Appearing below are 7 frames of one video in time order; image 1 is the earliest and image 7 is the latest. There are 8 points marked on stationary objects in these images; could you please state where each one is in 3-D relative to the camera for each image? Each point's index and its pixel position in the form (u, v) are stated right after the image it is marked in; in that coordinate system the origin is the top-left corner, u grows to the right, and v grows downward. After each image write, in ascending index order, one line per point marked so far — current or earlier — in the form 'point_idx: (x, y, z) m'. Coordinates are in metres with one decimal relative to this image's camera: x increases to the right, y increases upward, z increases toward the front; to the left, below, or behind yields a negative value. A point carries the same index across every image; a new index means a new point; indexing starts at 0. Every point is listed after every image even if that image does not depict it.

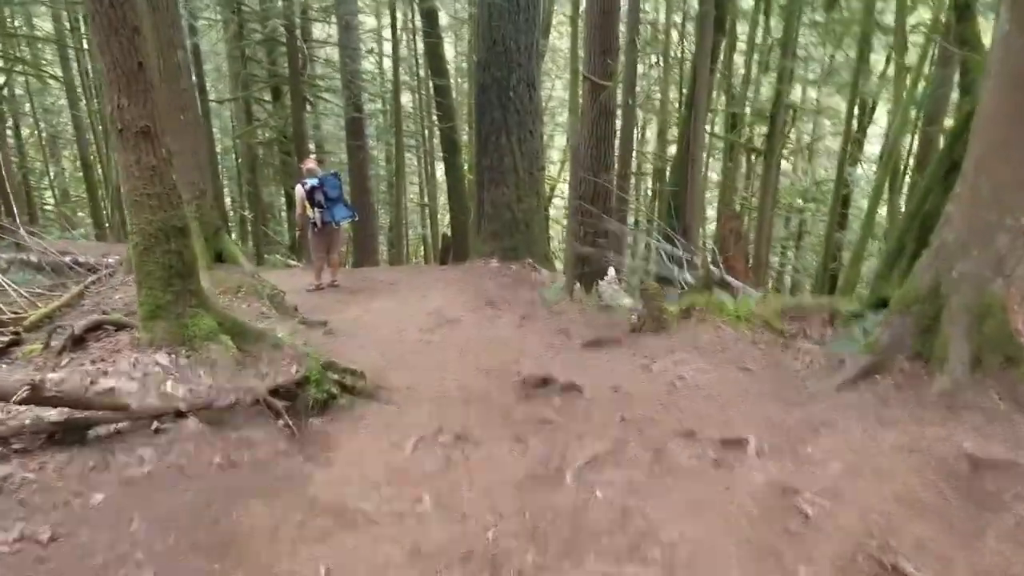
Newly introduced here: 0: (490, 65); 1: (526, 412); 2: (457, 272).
0: (-0.4, +3.6, +12.2) m
1: (+0.1, -0.8, +4.7) m
2: (-0.9, +0.3, +12.3) m
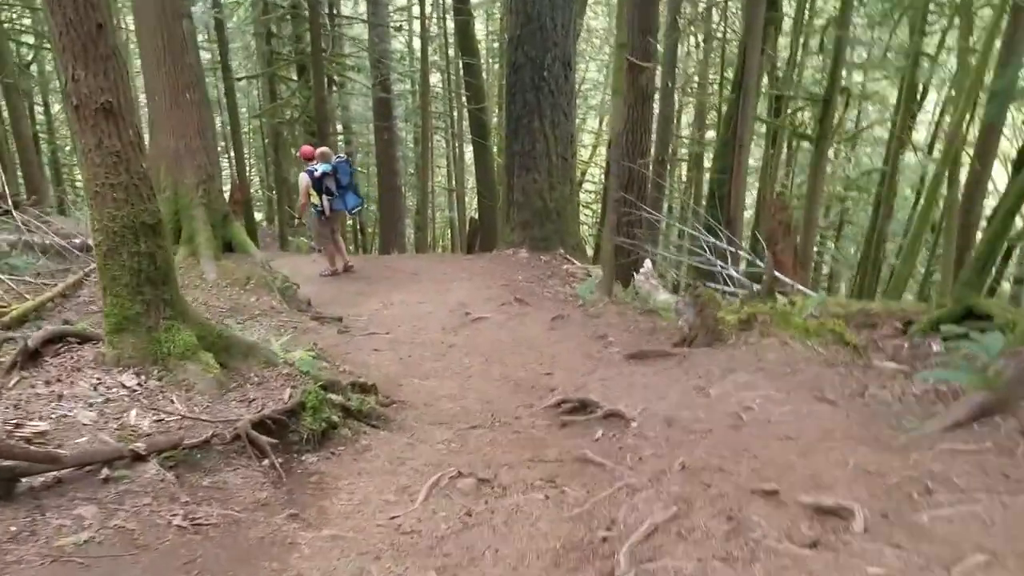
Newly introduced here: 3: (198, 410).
0: (+0.2, +3.8, +11.4) m
1: (+0.3, -0.8, +4.0) m
2: (-0.4, +0.4, +11.6) m
3: (-1.4, -0.5, +3.3) m
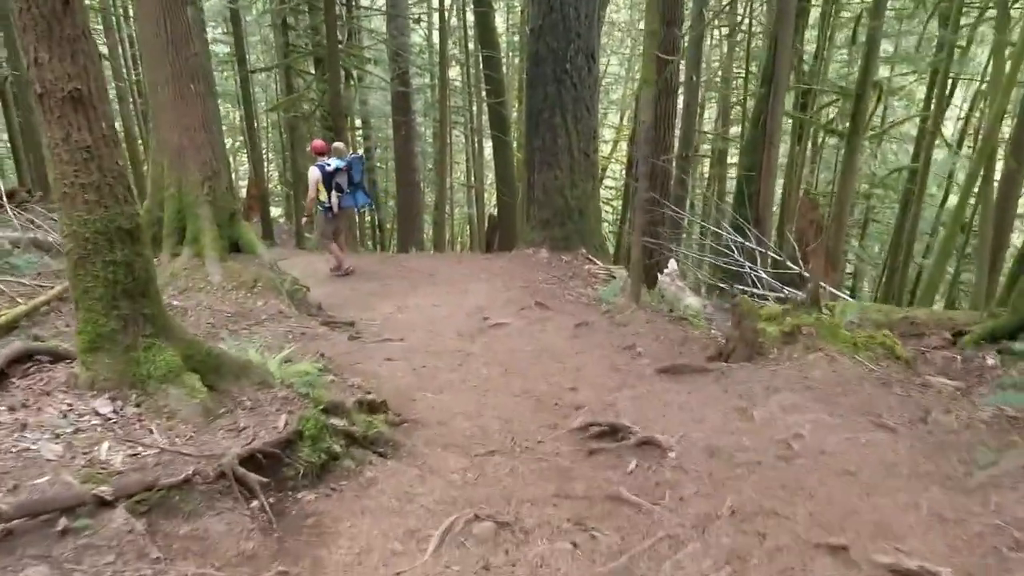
0: (+0.5, +3.7, +10.9) m
1: (+0.4, -0.9, +3.5) m
2: (-0.2, +0.4, +11.2) m
3: (-1.3, -0.6, +2.9) m
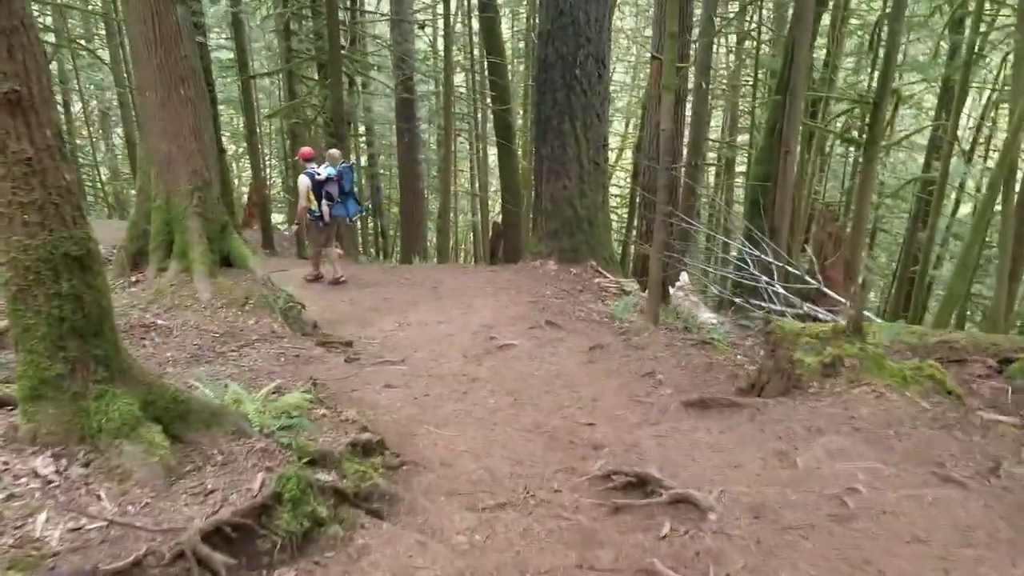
0: (+0.6, +3.5, +10.5) m
1: (+0.4, -1.0, +3.1) m
2: (-0.1, +0.2, +10.7) m
3: (-1.2, -0.7, +2.4) m
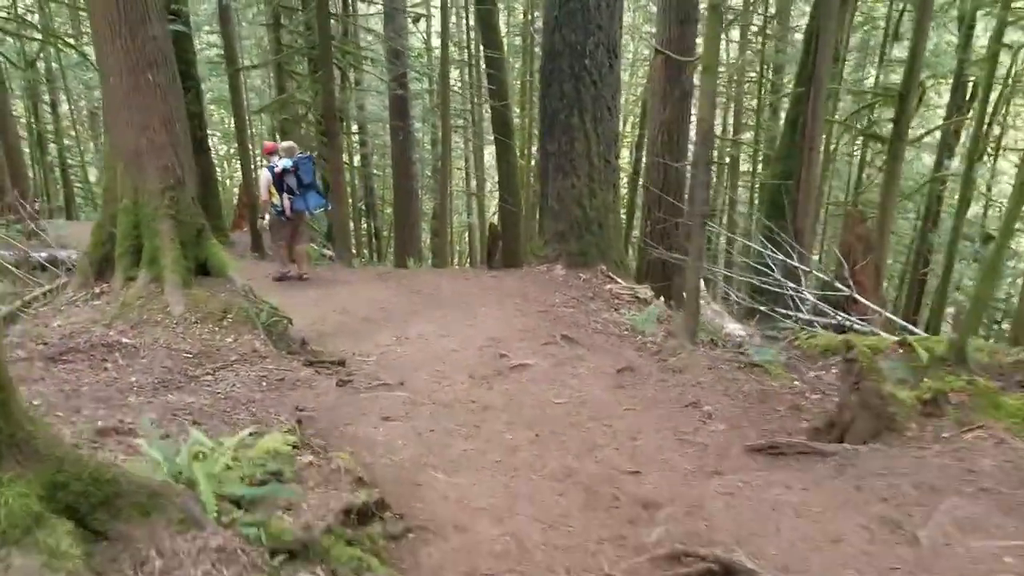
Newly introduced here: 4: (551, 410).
0: (+0.7, +3.4, +9.7) m
1: (+0.6, -1.1, +2.2) m
2: (0.0, +0.1, +9.9) m
3: (-1.1, -0.8, +1.6) m
4: (+0.3, -0.8, +5.0) m
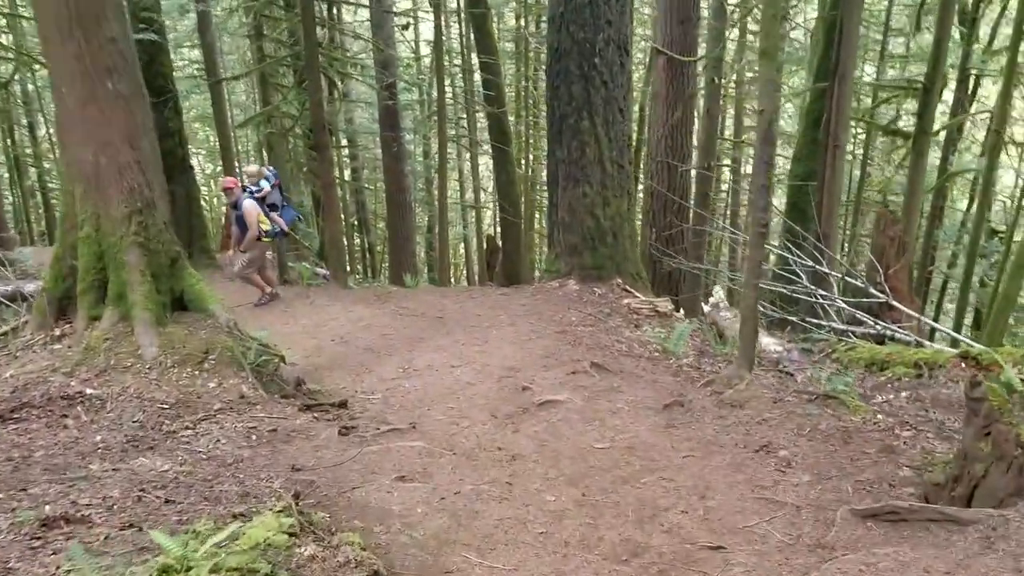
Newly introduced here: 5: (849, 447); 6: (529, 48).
0: (+0.7, +3.2, +9.0) m
1: (+0.8, -1.2, +1.5) m
2: (+0.2, -0.1, +9.1) m
3: (-0.9, -1.0, +0.8) m
4: (+0.5, -1.0, +4.2) m
5: (+1.7, -0.8, +3.9) m
6: (+0.4, +5.3, +16.4) m
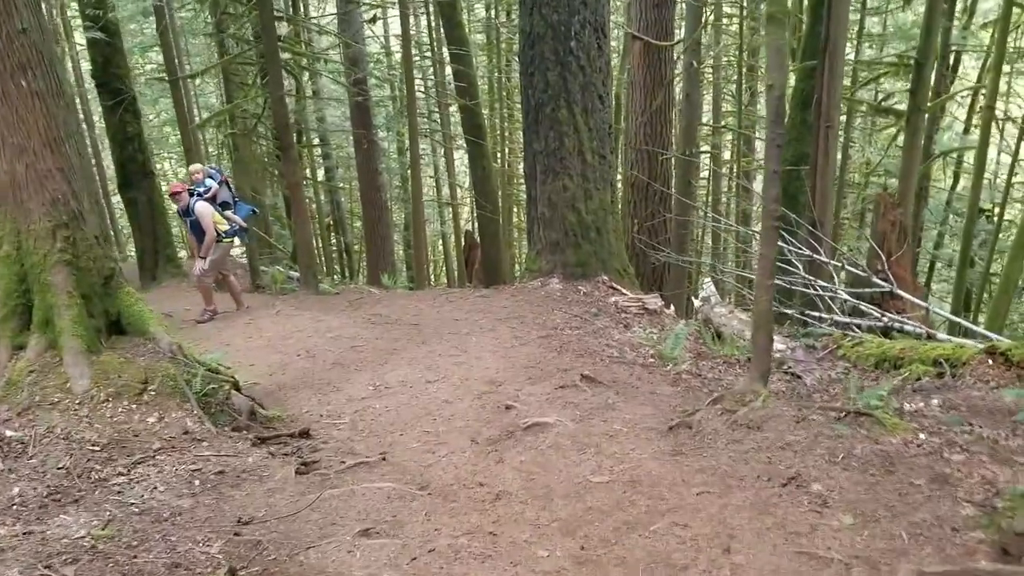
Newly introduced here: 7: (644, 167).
0: (+0.3, +3.2, +8.3) m
1: (+0.8, -1.3, +0.9) m
2: (-0.1, -0.2, +8.5) m
3: (-0.8, -1.1, +0.2) m
4: (+0.4, -1.0, +3.6) m
5: (+1.7, -0.8, +3.3) m
6: (-0.2, +5.4, +15.7) m
7: (+2.1, +1.8, +11.0) m
